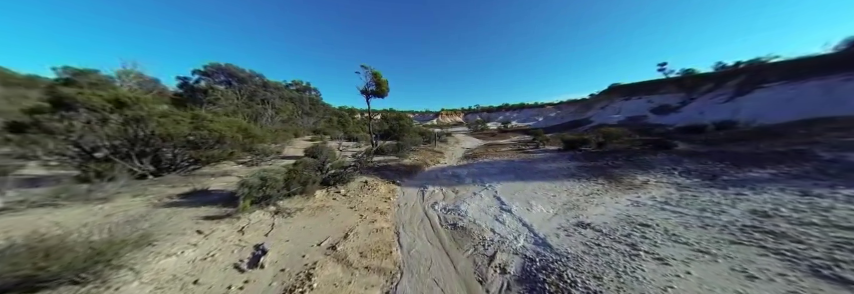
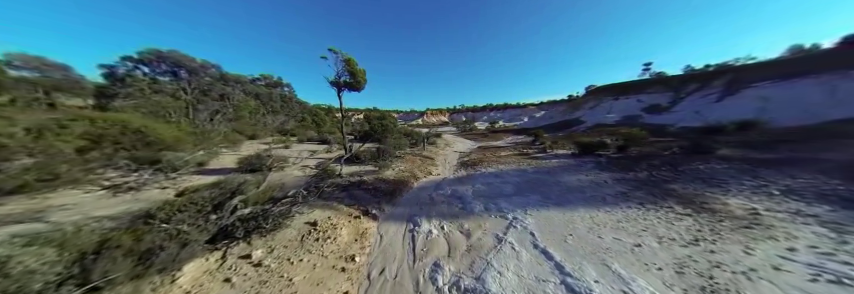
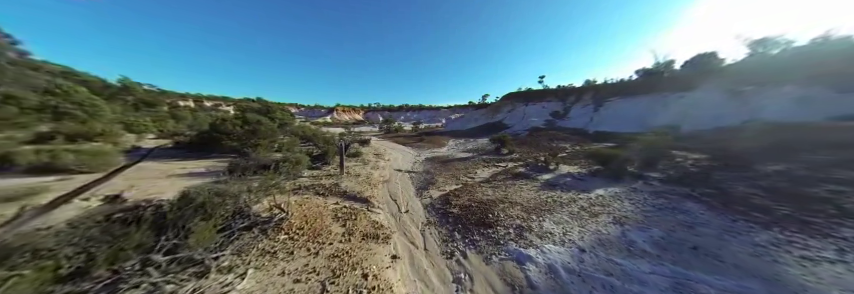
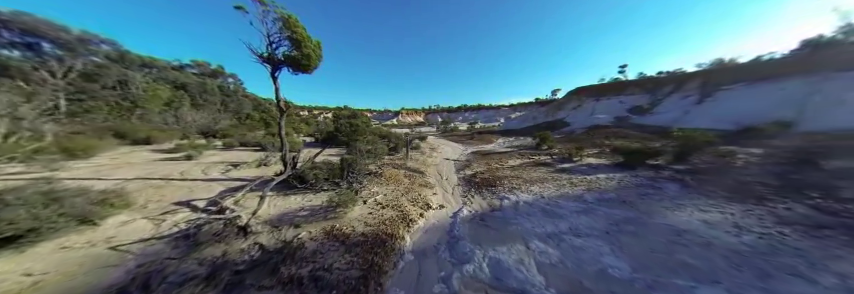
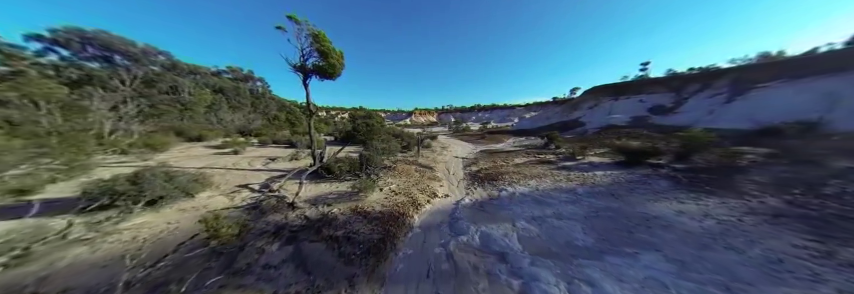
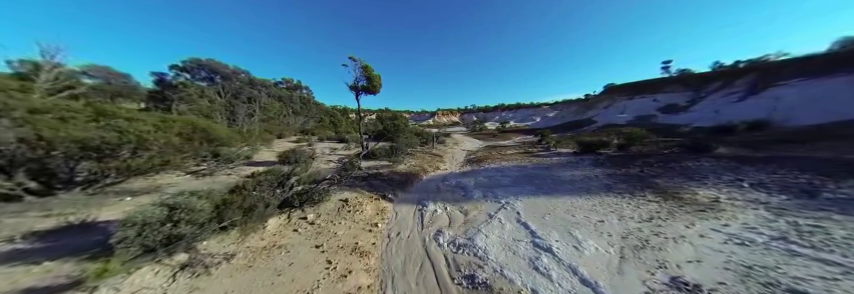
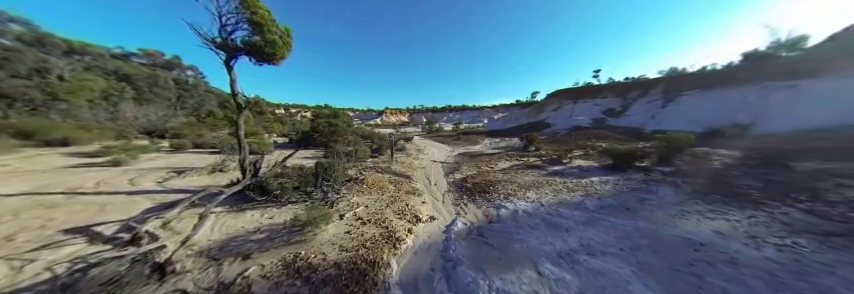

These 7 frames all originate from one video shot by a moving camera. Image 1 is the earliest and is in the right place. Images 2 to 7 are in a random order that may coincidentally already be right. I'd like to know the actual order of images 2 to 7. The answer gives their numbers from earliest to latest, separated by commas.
6, 2, 5, 4, 7, 3
